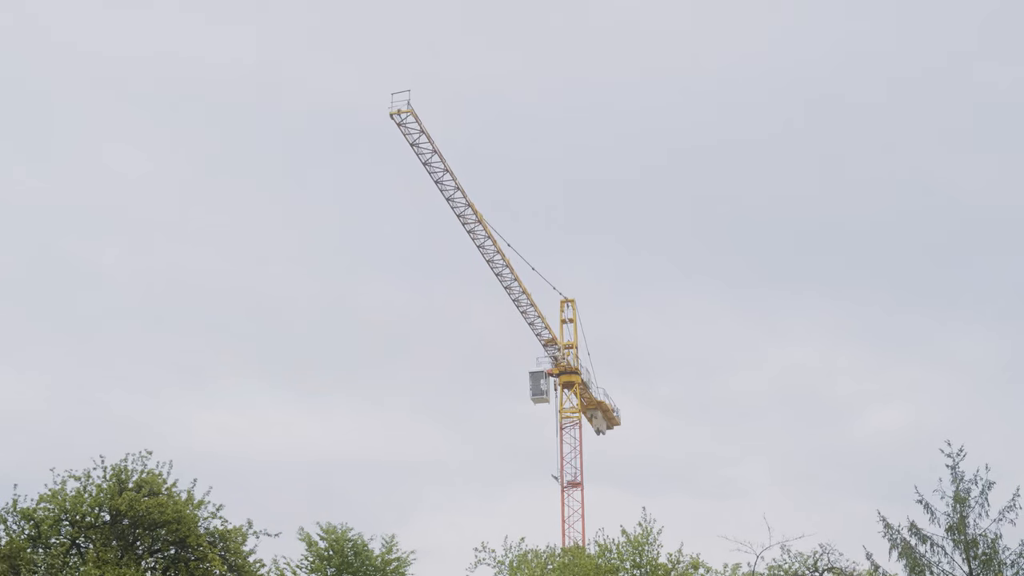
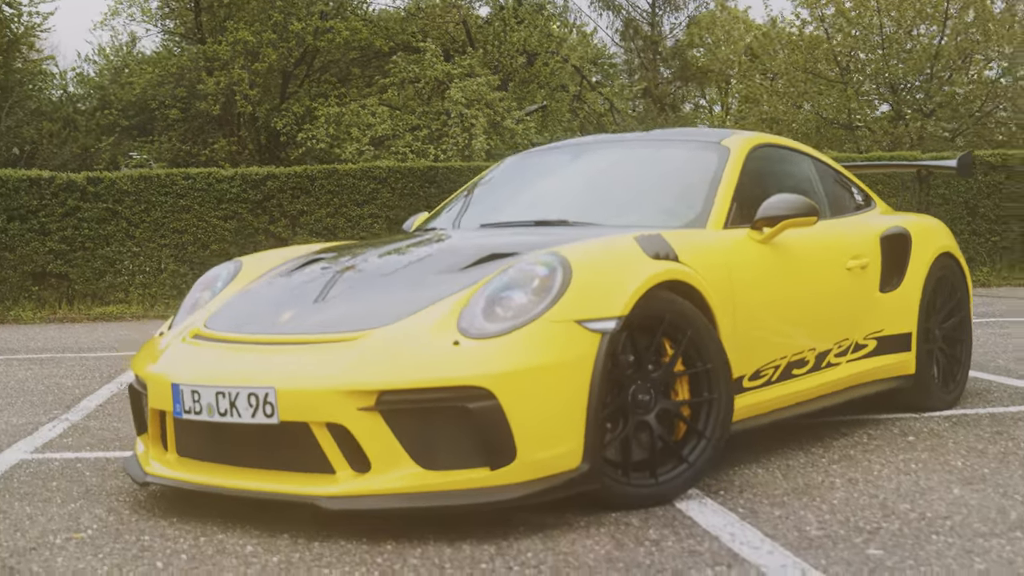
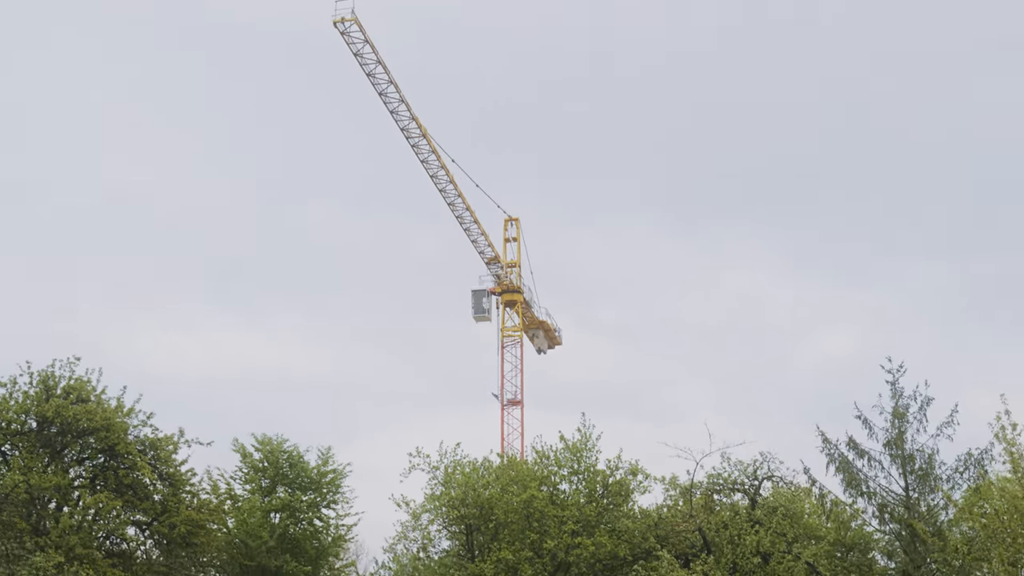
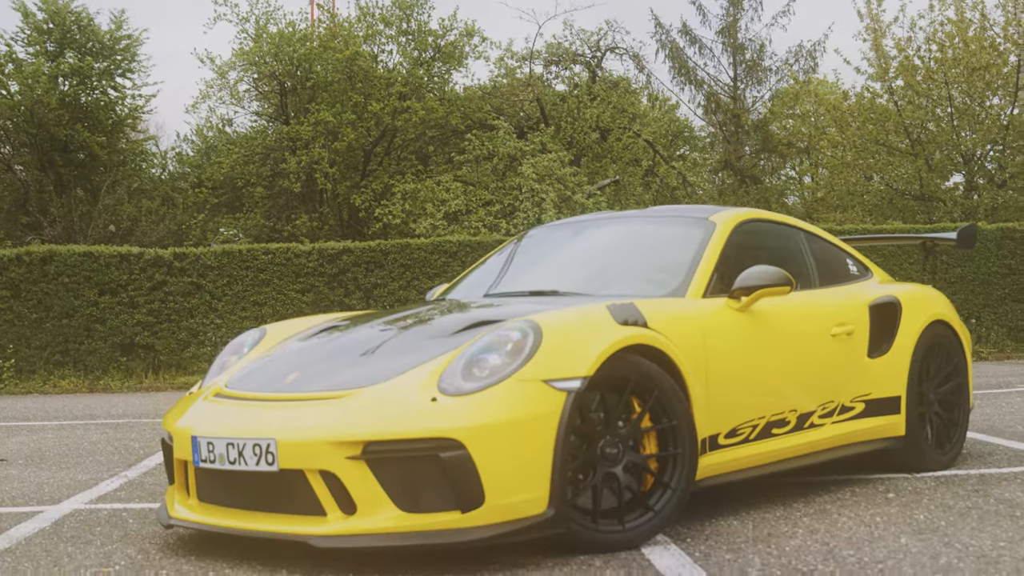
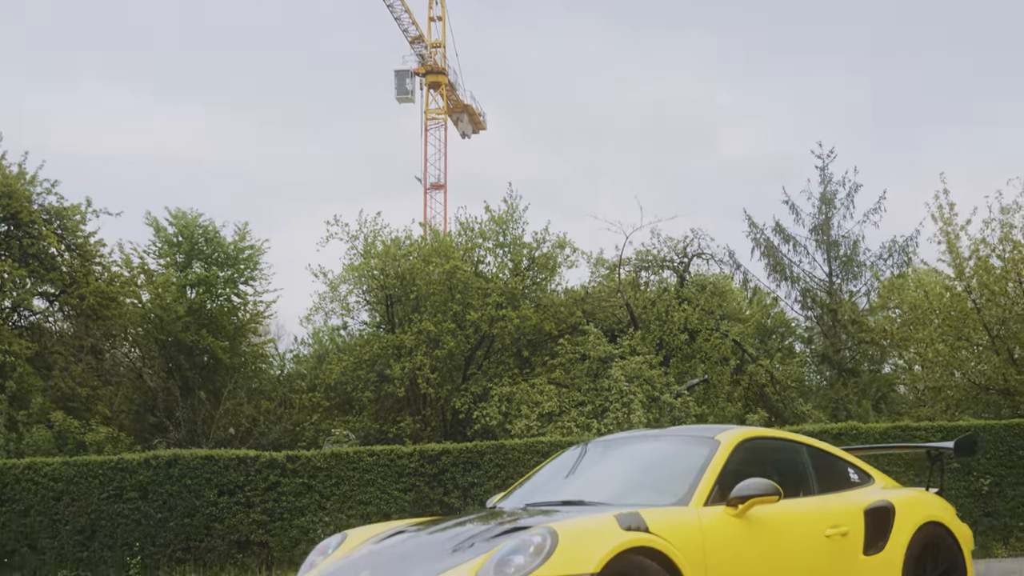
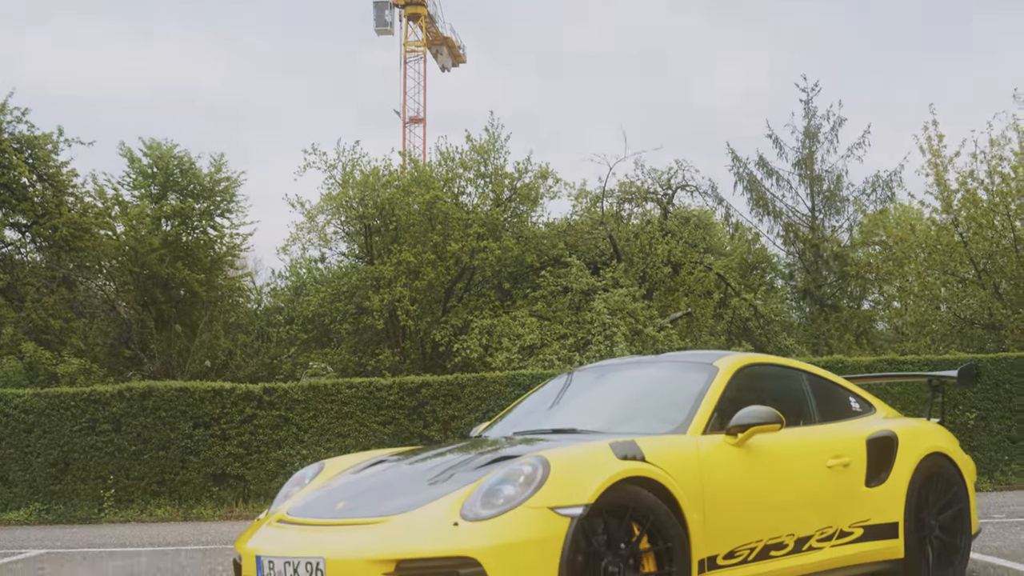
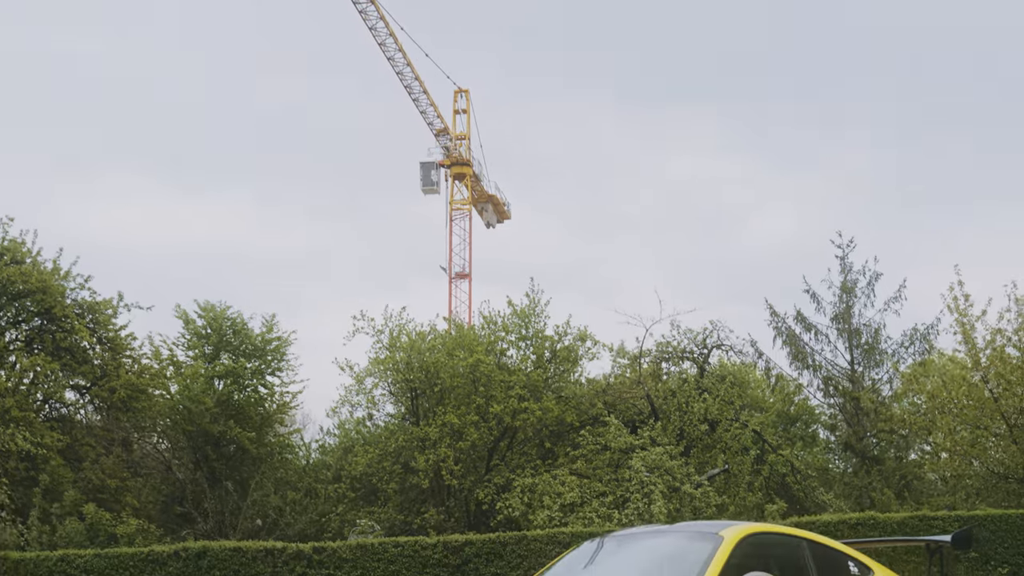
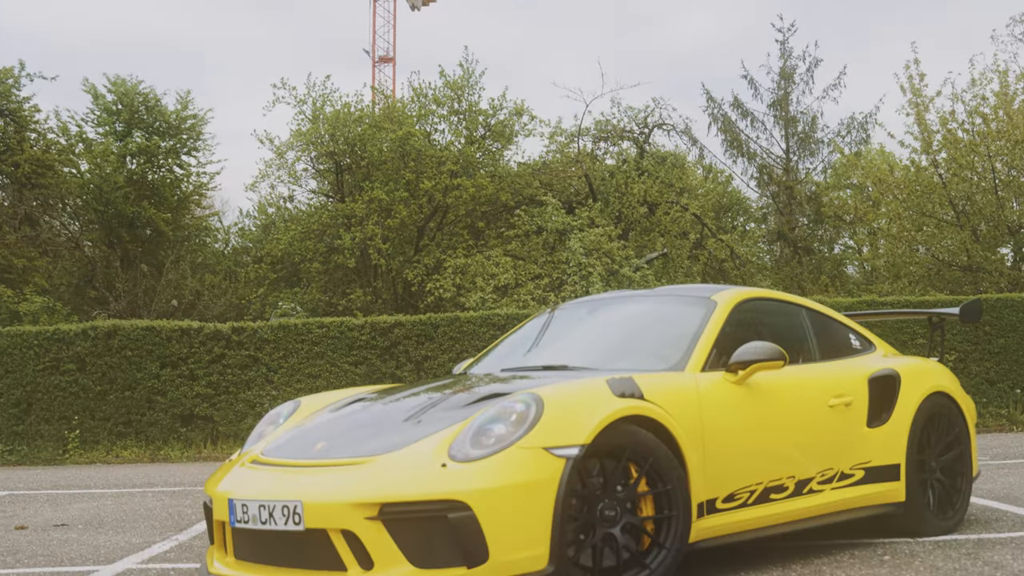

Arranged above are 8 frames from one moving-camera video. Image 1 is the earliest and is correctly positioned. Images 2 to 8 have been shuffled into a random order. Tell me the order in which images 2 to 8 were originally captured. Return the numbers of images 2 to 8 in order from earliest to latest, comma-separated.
3, 7, 5, 6, 8, 4, 2
